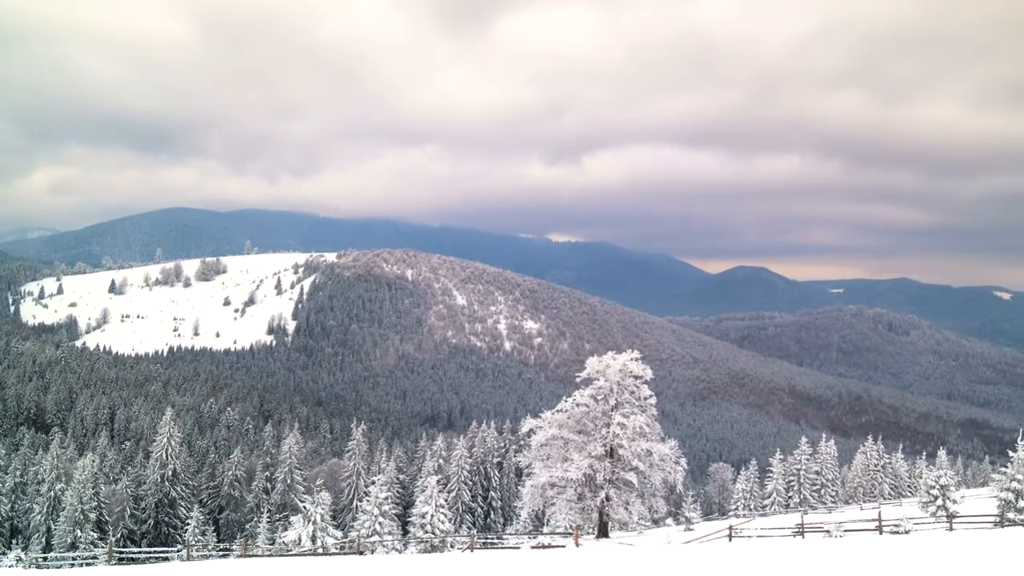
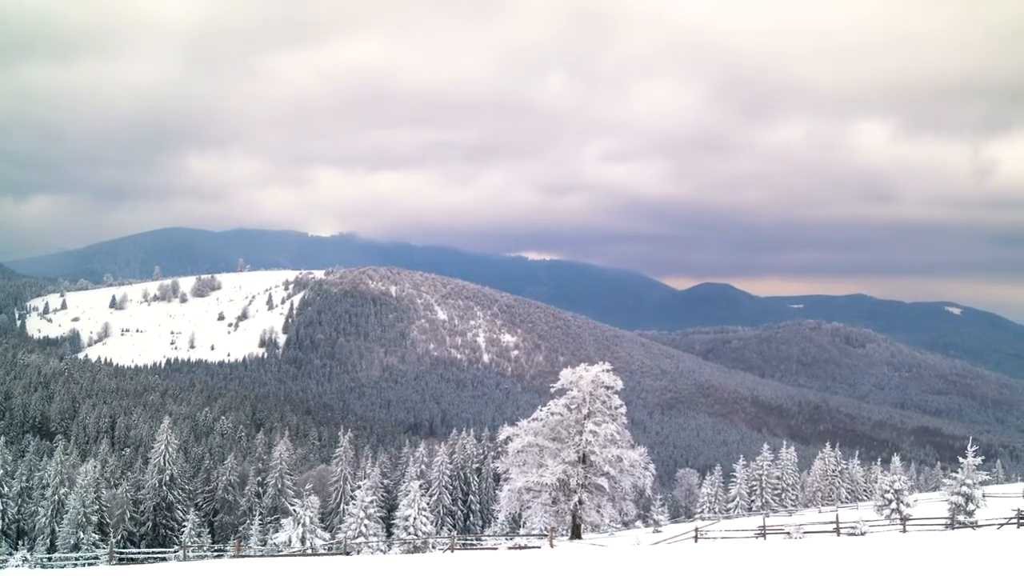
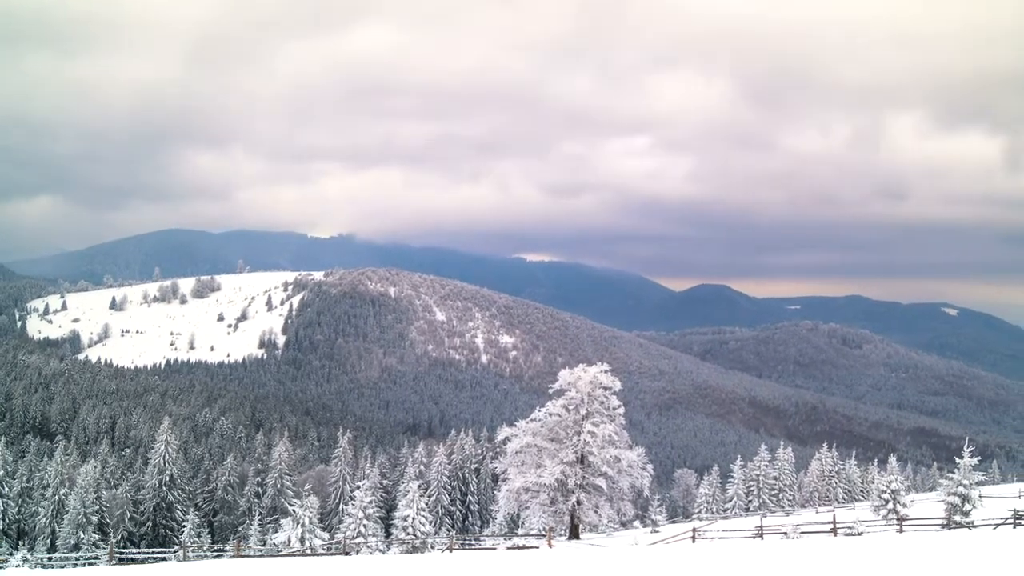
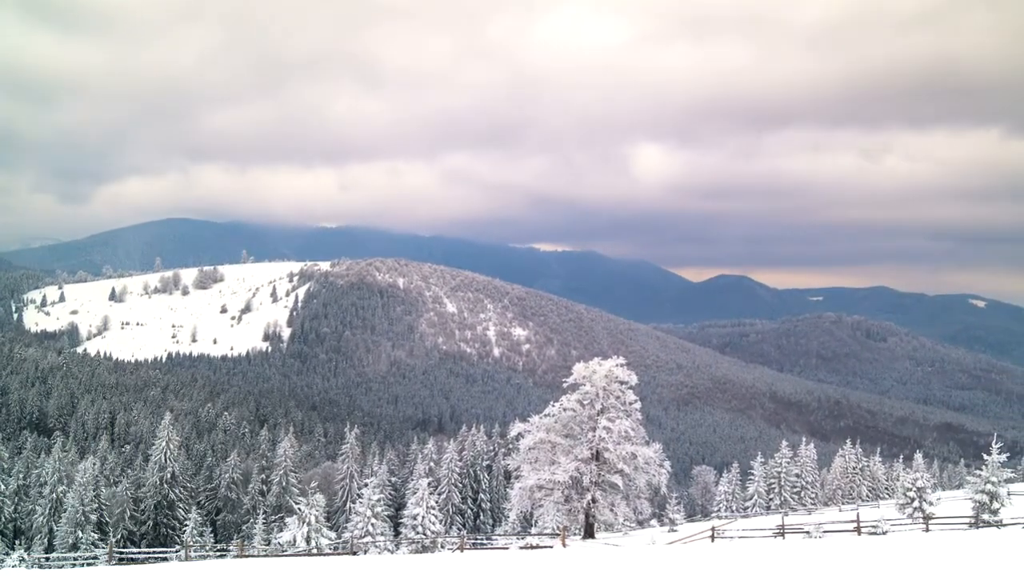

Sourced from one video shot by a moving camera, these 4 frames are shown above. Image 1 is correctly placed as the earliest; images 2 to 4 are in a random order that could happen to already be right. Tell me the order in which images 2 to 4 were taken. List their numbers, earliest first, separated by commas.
4, 2, 3
